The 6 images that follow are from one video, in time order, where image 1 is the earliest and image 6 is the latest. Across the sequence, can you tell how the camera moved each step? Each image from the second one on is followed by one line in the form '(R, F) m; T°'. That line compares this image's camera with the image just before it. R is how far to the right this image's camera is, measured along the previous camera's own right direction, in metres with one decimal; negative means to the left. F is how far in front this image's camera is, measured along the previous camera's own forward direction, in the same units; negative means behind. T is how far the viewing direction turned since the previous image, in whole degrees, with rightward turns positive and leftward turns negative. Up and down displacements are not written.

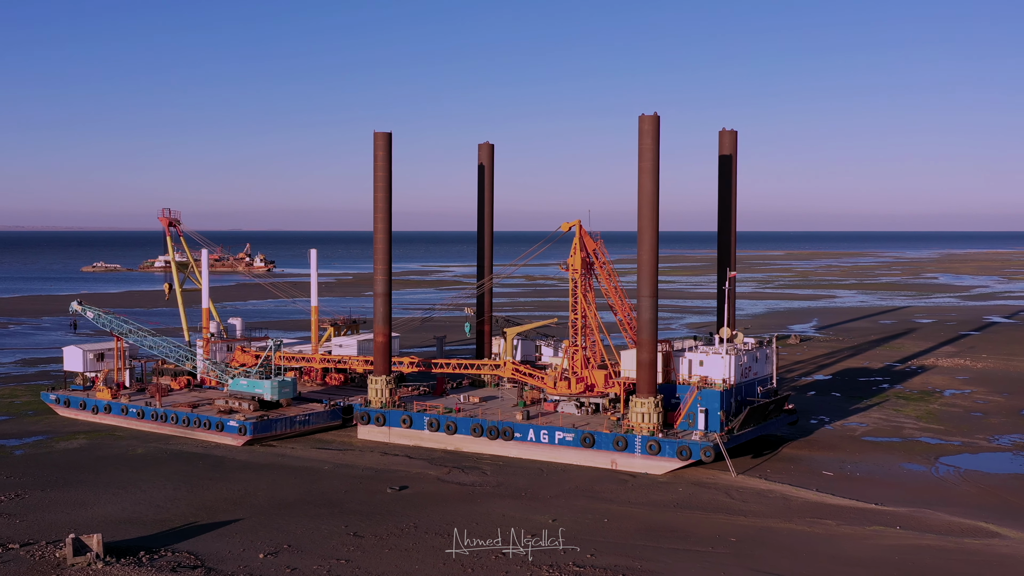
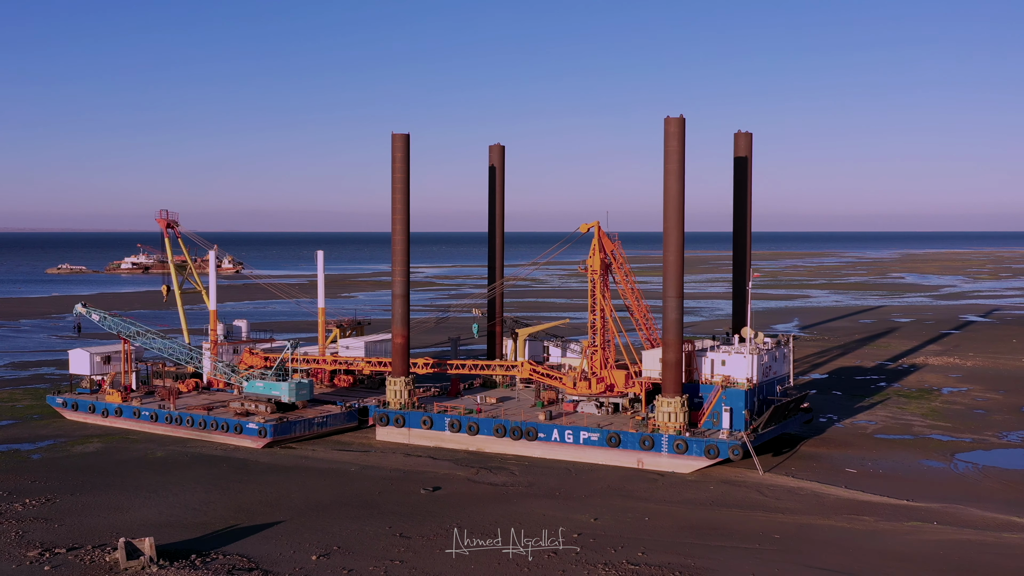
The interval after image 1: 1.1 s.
(-1.7, -0.1) m; +2°
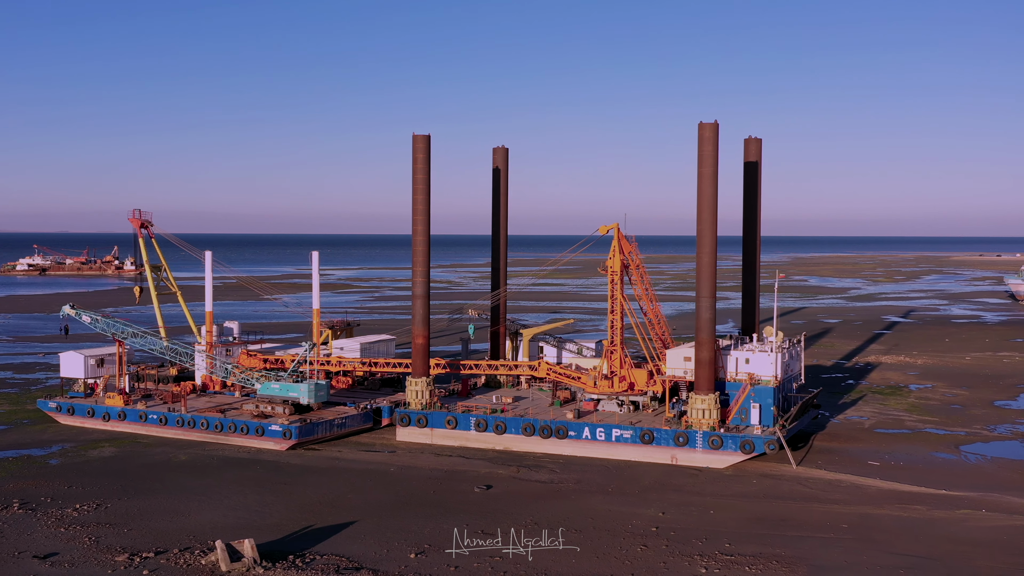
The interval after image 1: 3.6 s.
(-3.9, -0.2) m; +5°
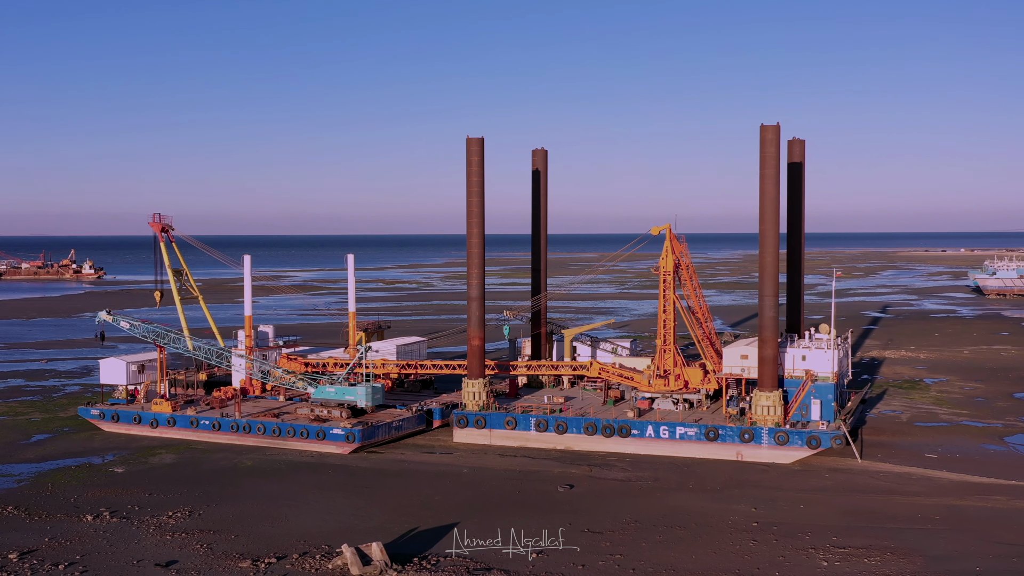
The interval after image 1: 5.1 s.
(-3.3, -0.2) m; +2°
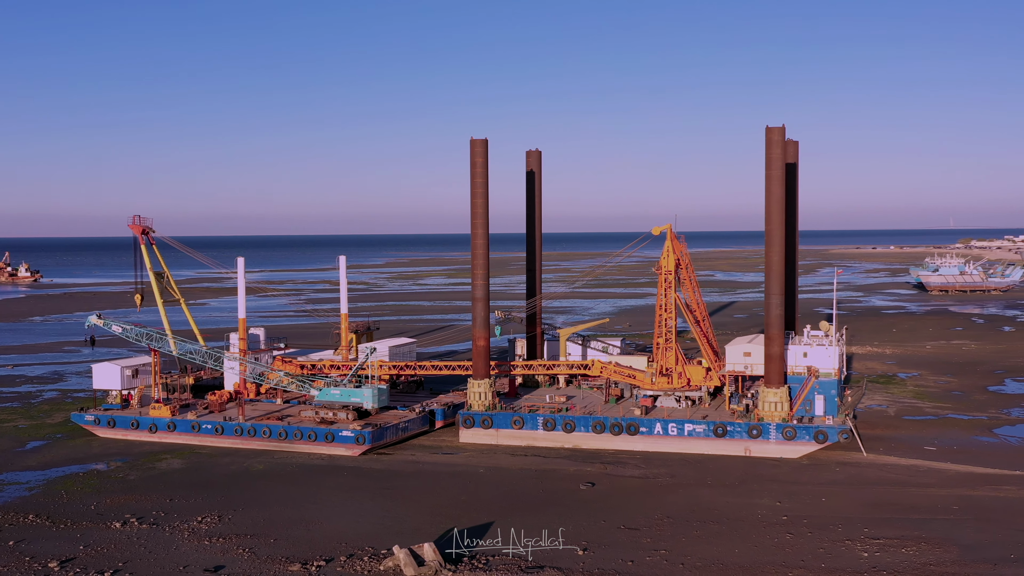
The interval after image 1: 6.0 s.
(-2.1, -0.2) m; +3°
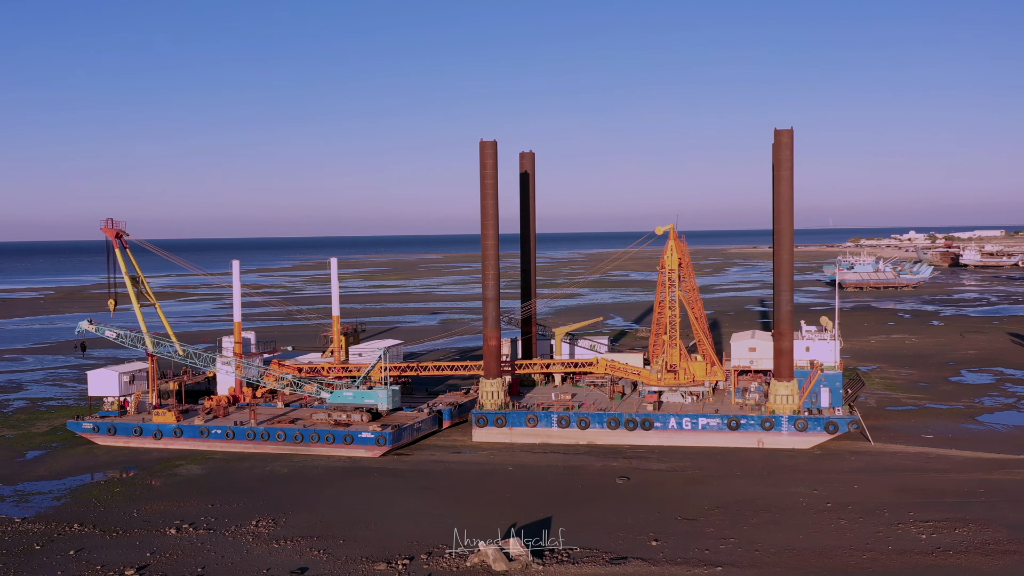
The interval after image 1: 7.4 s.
(-3.5, -0.4) m; +5°
